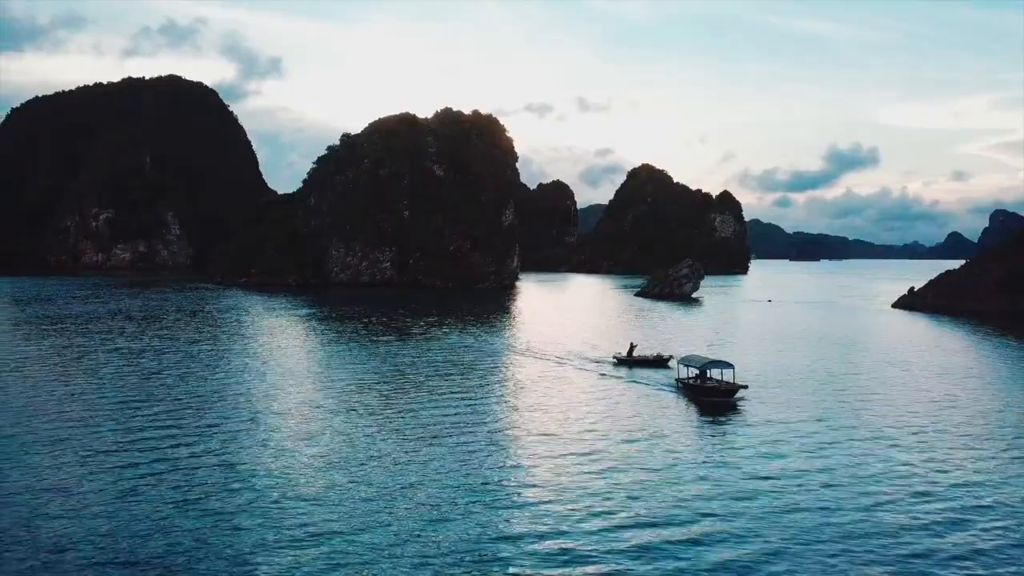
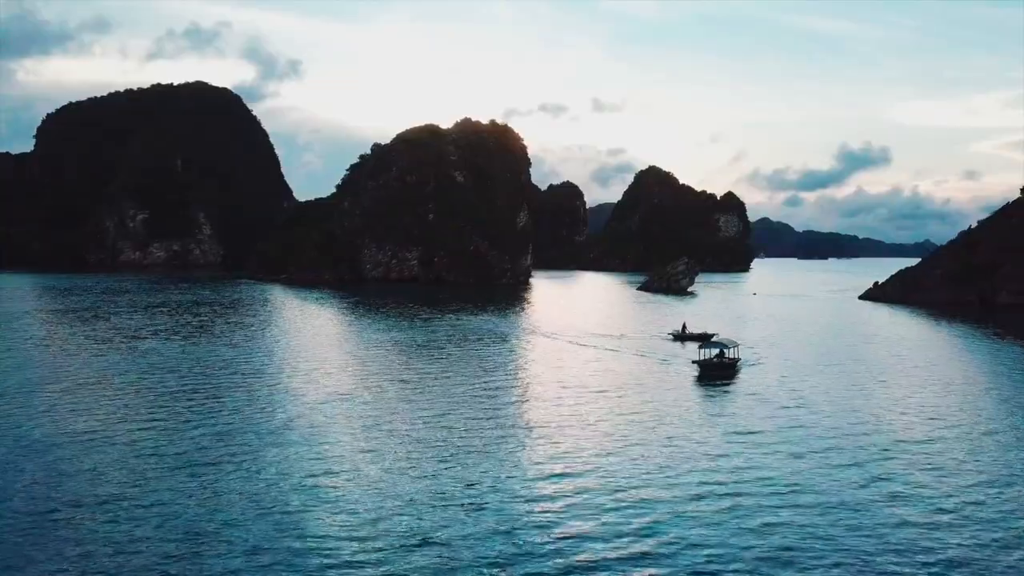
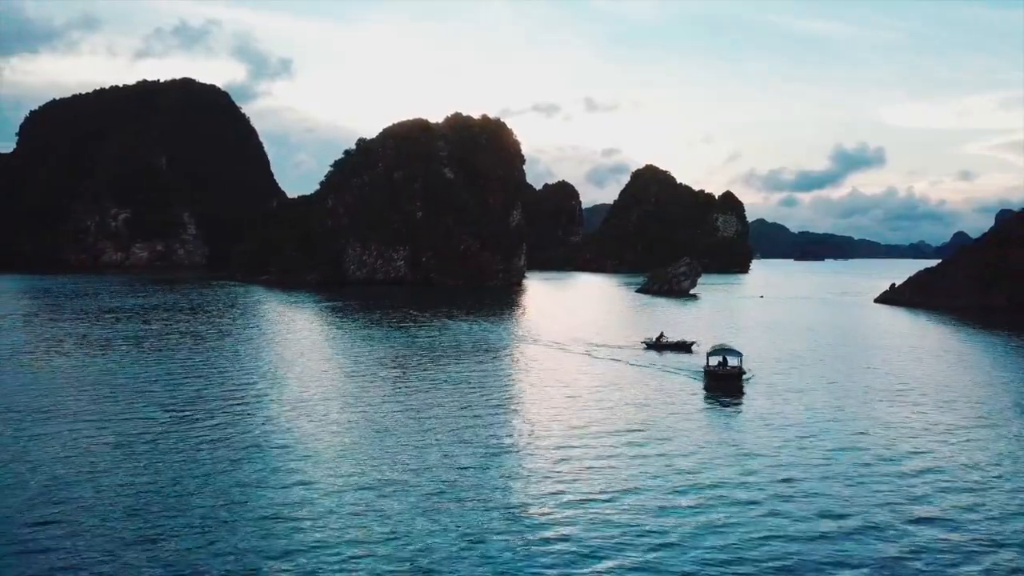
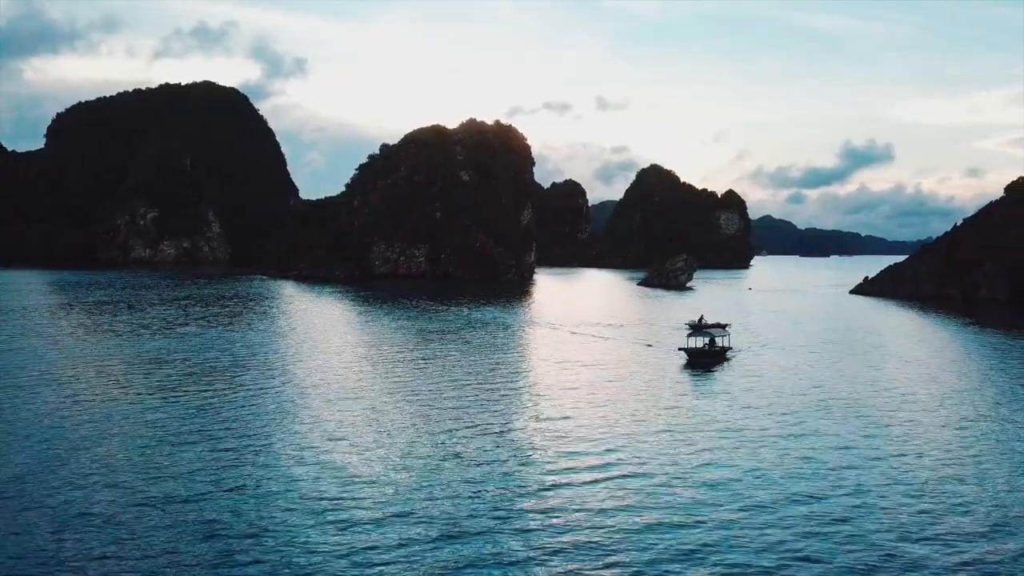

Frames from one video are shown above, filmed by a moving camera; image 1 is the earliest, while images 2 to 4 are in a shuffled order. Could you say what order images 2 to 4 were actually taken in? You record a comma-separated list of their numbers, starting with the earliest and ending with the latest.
3, 2, 4
